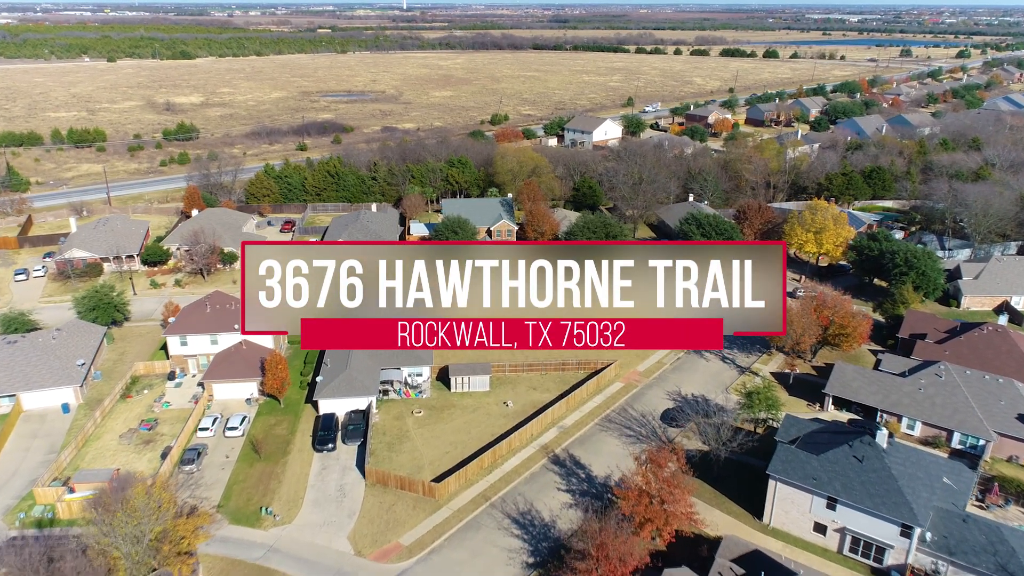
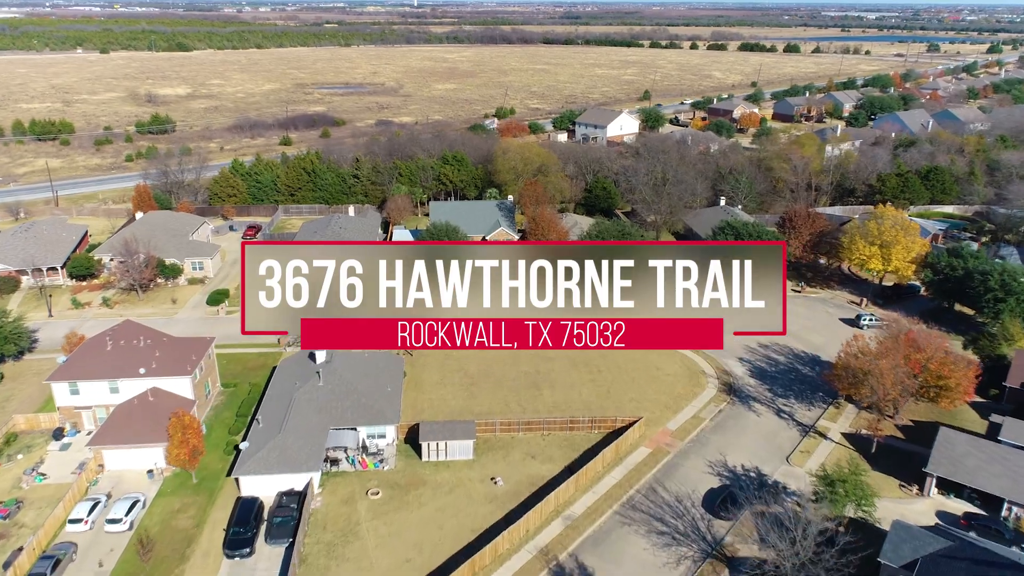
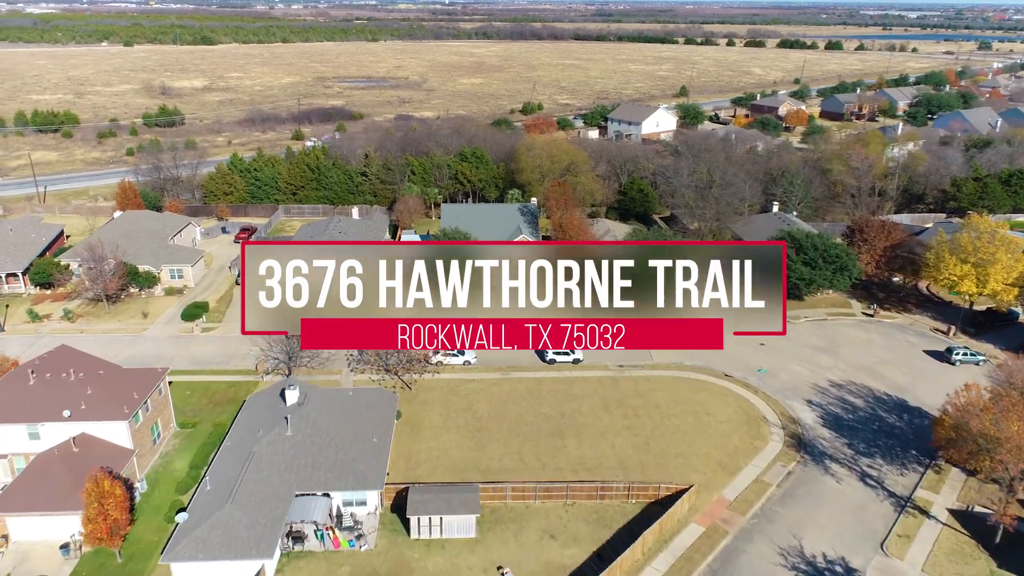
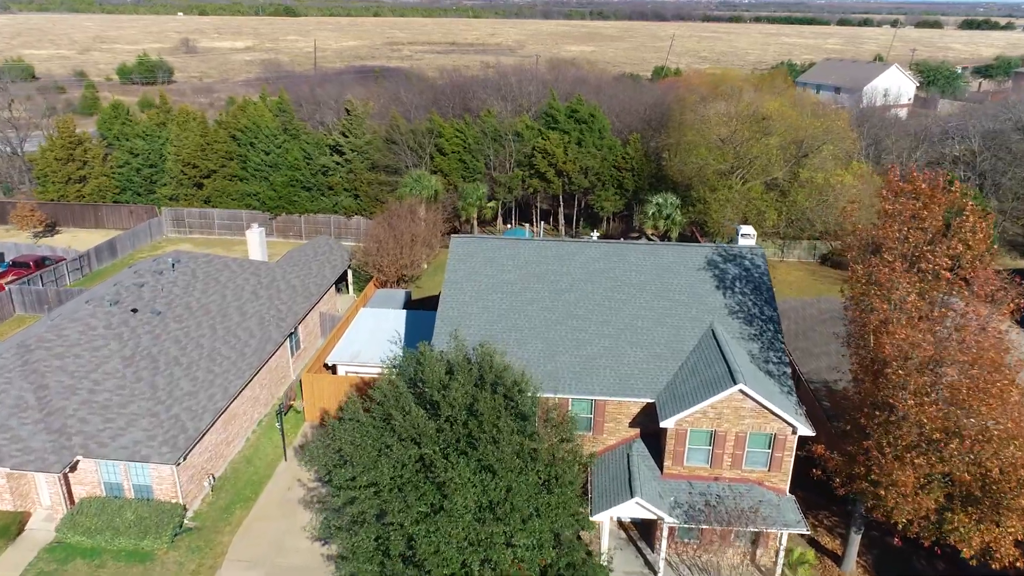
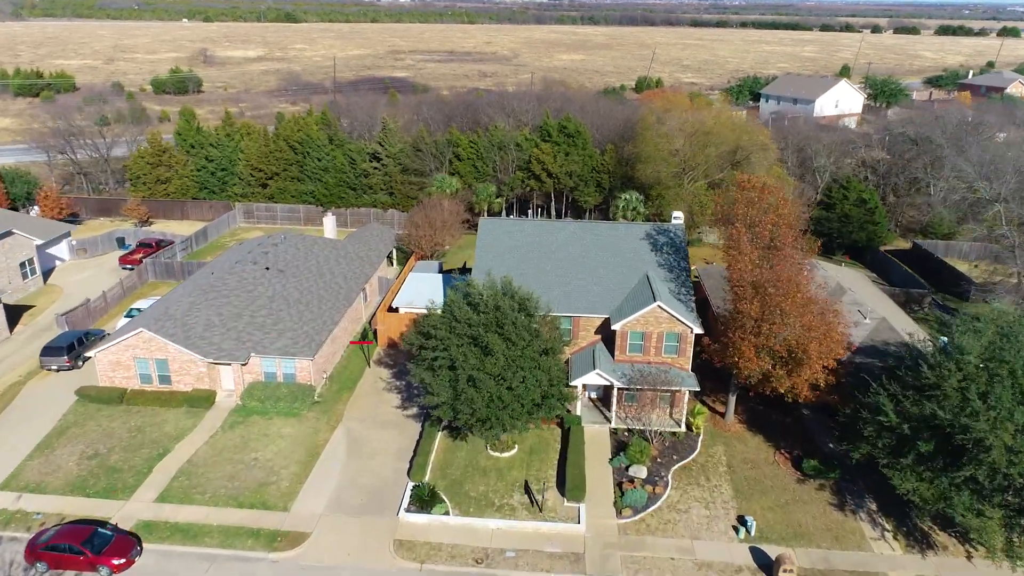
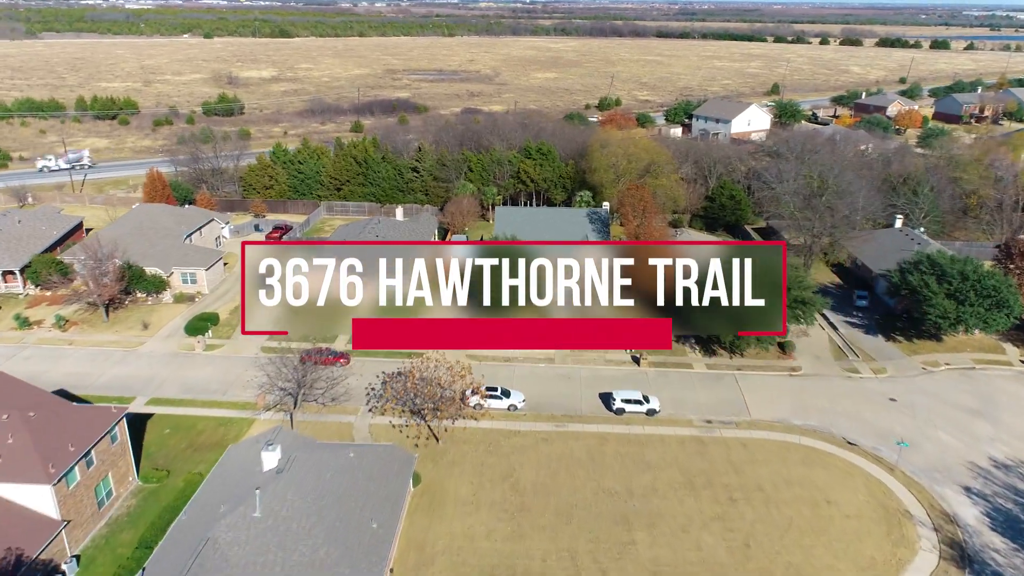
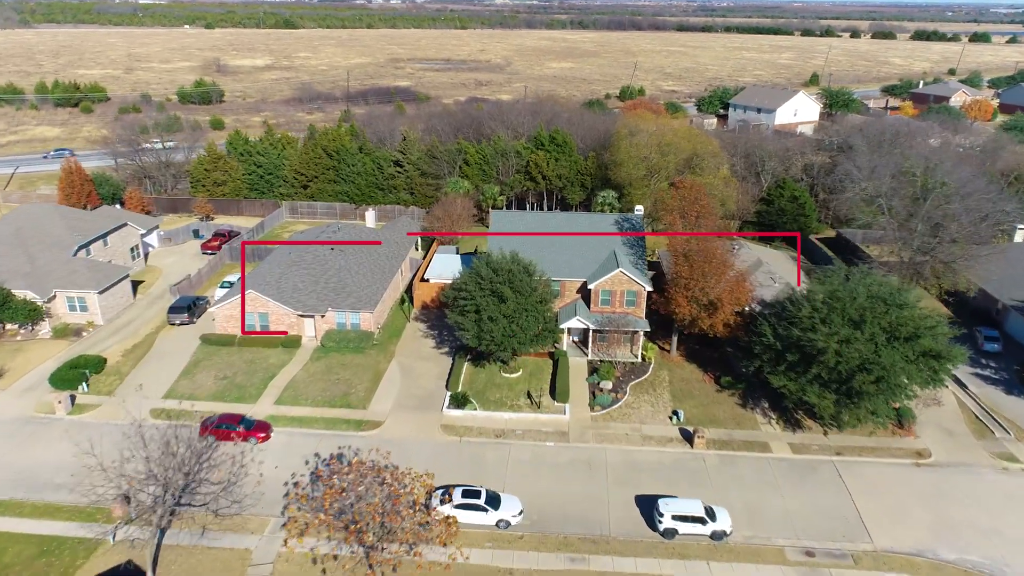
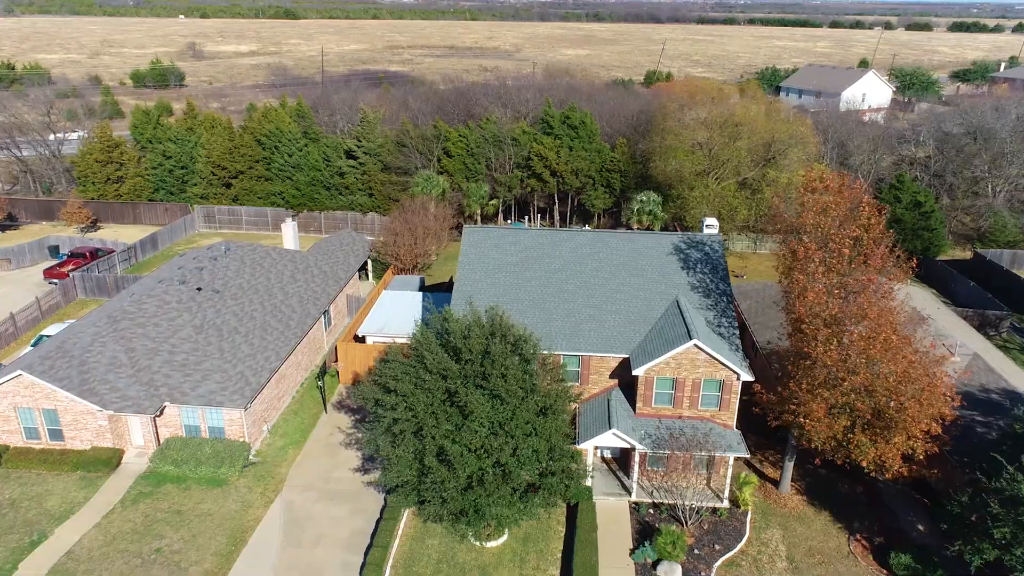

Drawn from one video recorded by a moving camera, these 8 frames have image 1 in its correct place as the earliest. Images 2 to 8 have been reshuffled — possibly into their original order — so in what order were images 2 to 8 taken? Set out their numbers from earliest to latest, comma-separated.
2, 3, 6, 7, 5, 8, 4
